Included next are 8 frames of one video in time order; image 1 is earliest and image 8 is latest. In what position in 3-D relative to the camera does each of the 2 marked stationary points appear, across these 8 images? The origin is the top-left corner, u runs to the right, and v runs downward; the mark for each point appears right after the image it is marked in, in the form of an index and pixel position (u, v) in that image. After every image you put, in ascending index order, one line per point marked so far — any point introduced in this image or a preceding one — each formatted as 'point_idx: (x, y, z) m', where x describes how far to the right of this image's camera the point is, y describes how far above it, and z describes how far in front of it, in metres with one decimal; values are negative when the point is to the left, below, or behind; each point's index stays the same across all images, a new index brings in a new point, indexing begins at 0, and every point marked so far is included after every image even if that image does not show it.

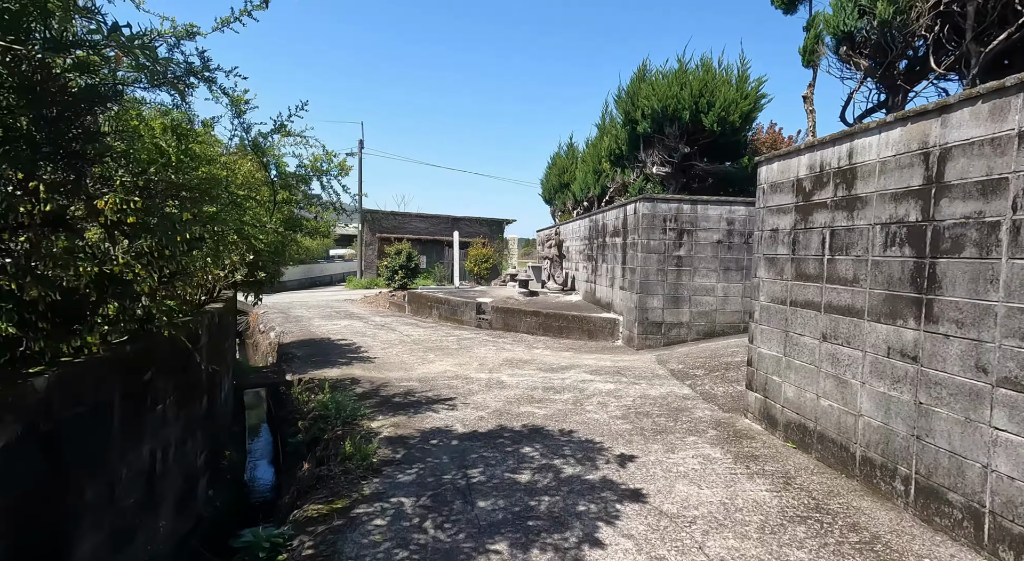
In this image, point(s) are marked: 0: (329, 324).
0: (-3.5, -0.8, +10.0) m
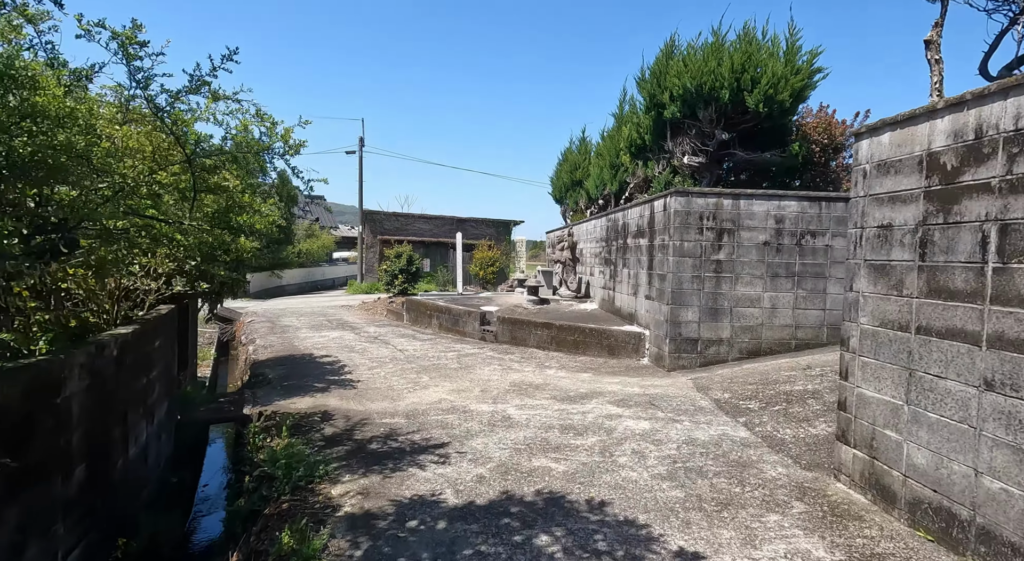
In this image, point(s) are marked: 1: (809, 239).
0: (-3.3, -1.0, +9.0) m
1: (+3.3, +0.5, +5.9) m
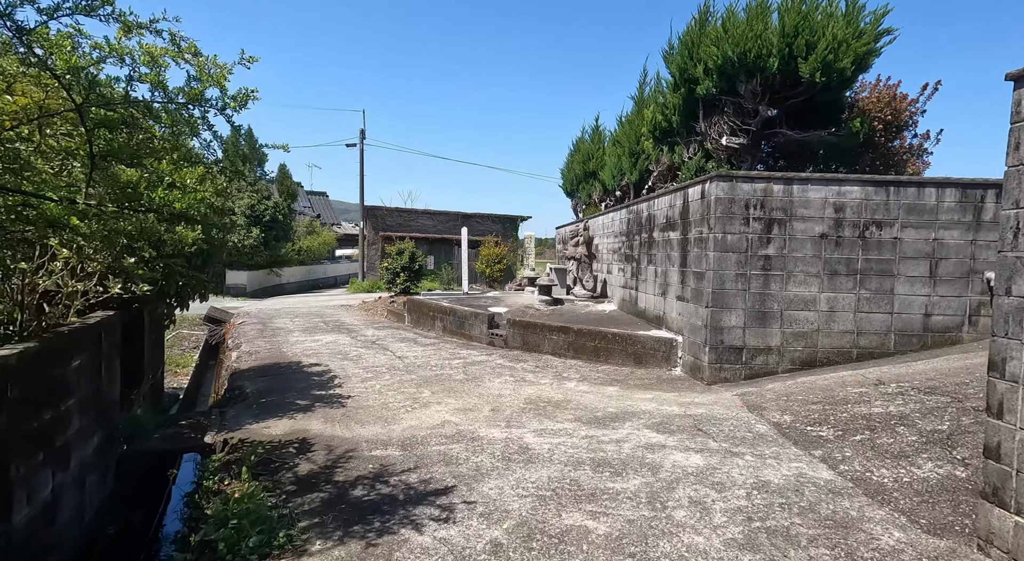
0: (-3.1, -0.9, +8.2) m
1: (+3.5, +0.5, +5.1) m
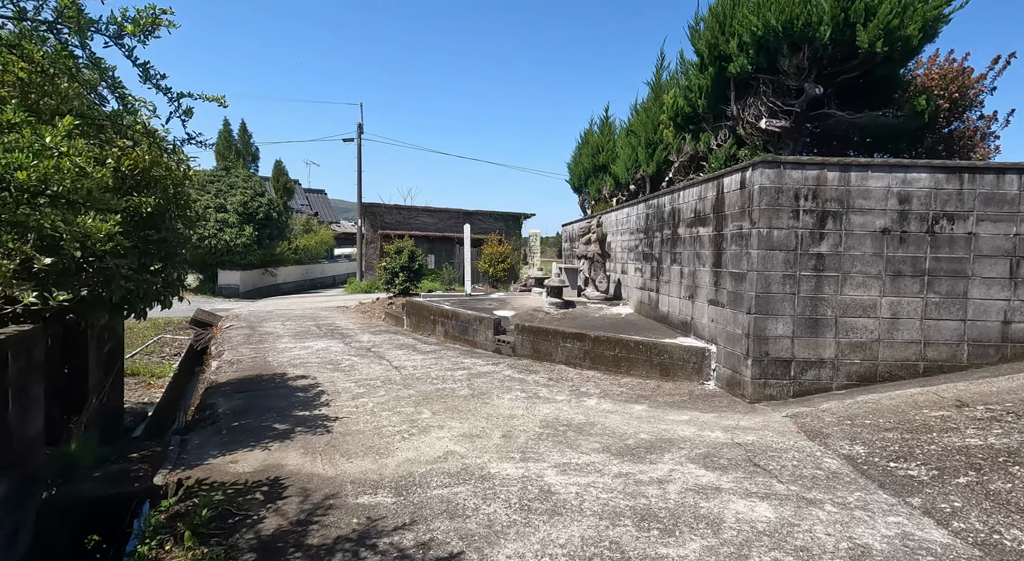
0: (-3.0, -1.0, +7.5) m
1: (+3.6, +0.5, +4.4) m
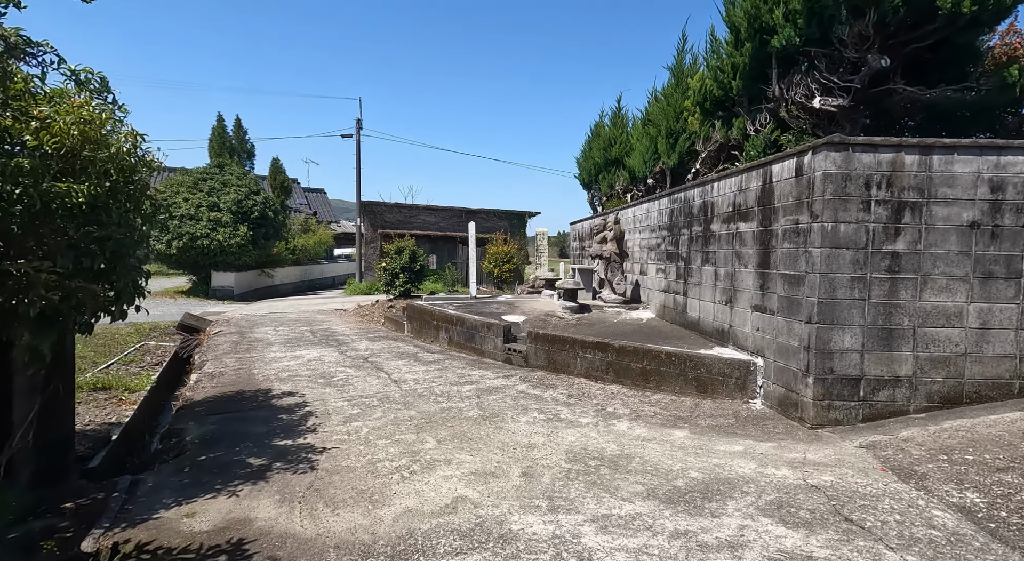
0: (-2.9, -1.0, +6.9) m
1: (+3.7, +0.4, +3.7) m
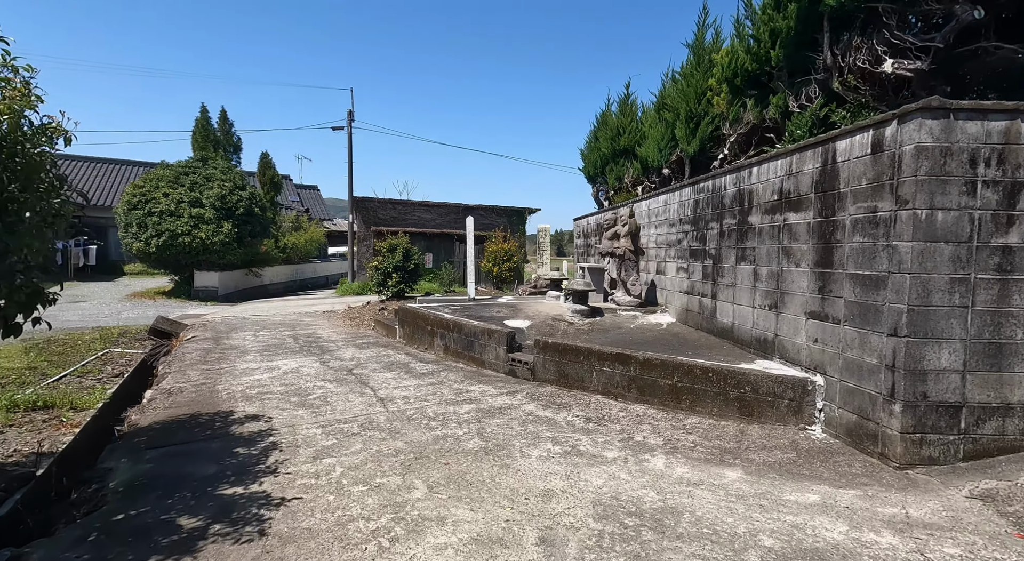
0: (-2.8, -1.0, +6.0) m
1: (+3.8, +0.4, +2.9) m
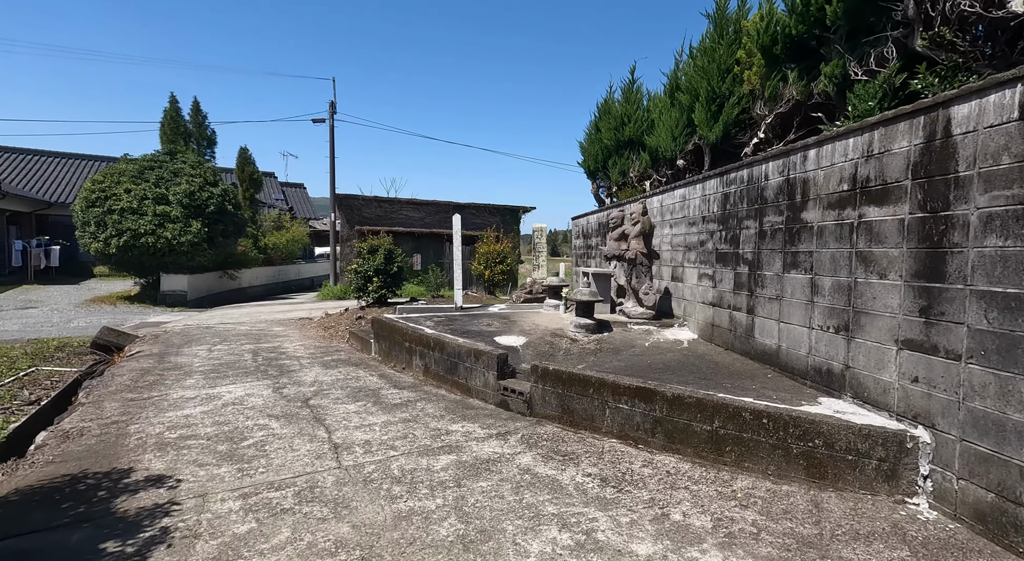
0: (-2.9, -1.1, +4.9) m
1: (+3.7, +0.3, +1.9) m
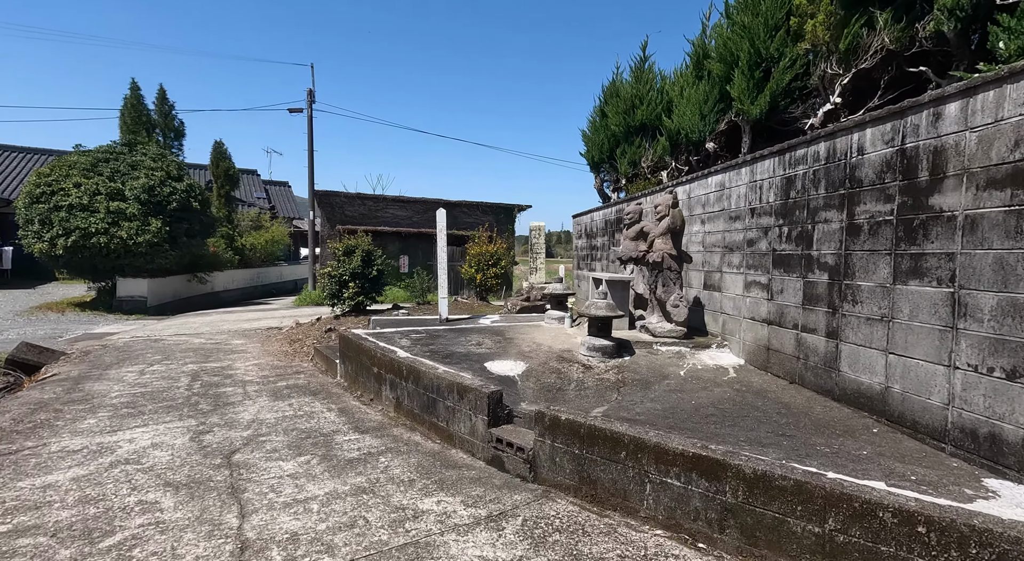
0: (-2.9, -1.2, +3.7) m
1: (+3.7, +0.3, +0.7) m
